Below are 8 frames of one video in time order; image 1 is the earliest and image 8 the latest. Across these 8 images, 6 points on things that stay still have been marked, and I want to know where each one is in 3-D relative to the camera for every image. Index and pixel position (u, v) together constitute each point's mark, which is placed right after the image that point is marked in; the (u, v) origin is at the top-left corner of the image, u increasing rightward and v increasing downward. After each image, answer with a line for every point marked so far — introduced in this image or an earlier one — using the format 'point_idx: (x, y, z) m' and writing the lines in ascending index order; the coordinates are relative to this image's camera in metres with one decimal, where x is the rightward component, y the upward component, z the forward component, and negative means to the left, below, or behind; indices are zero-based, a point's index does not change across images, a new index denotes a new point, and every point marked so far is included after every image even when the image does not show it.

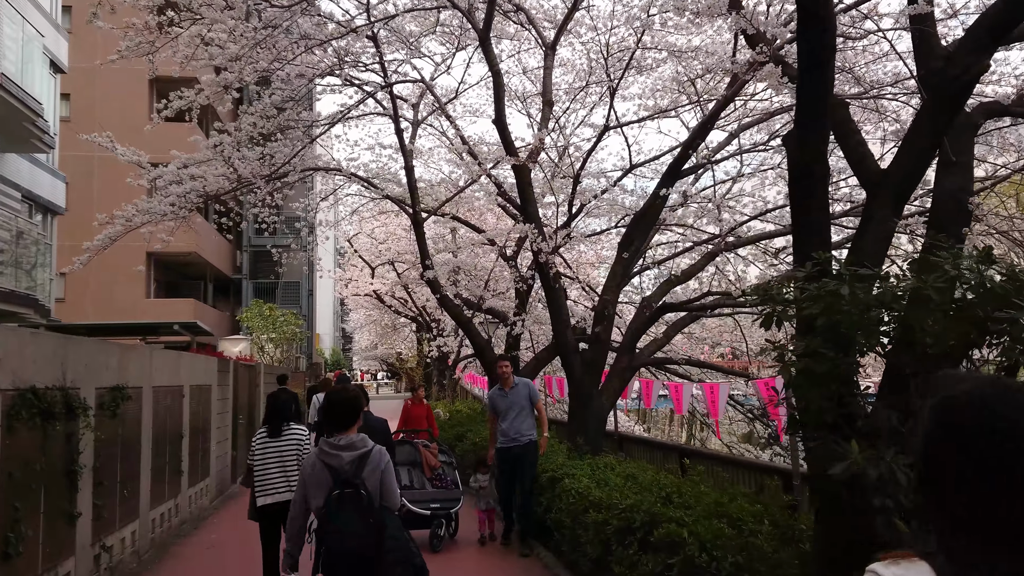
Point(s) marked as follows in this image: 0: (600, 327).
0: (+0.7, -0.3, +7.7) m
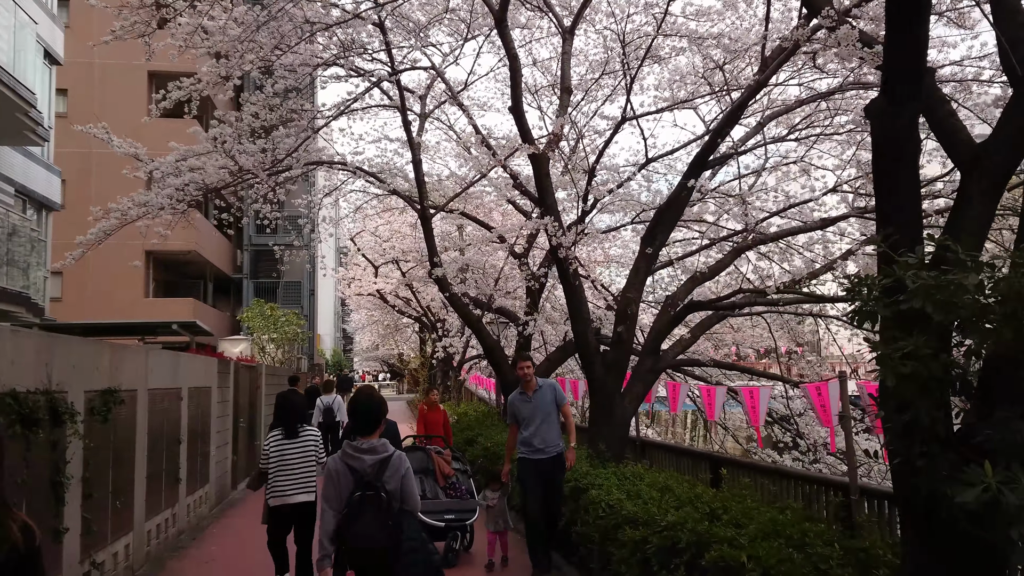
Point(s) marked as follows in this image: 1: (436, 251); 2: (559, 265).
0: (+0.9, -0.3, +7.2) m
1: (-0.9, +0.5, +11.3) m
2: (+0.4, +0.2, +7.3) m
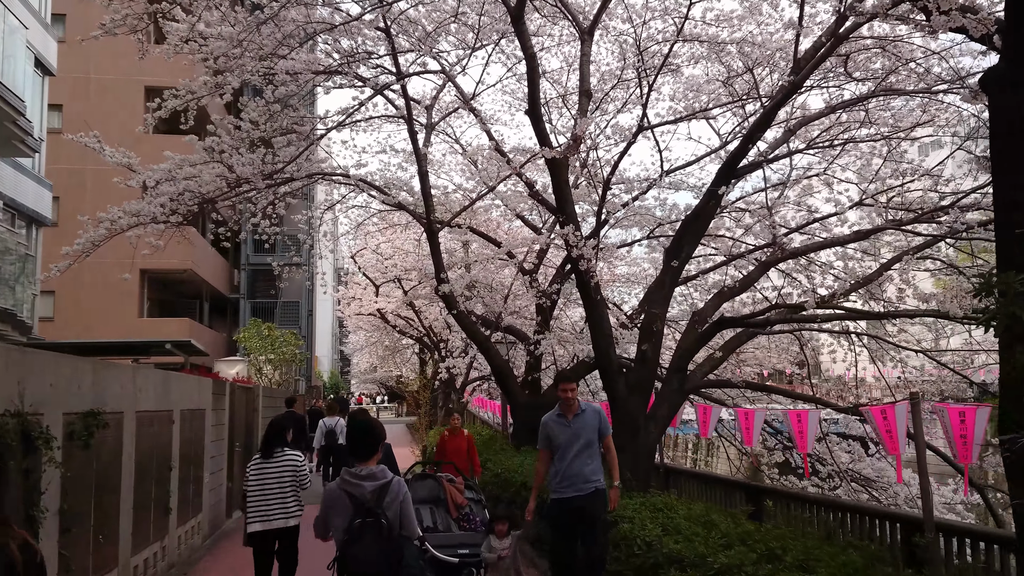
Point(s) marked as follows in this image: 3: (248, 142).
0: (+1.0, -0.4, +6.7) m
1: (-0.8, +0.2, +10.8) m
2: (+0.5, +0.1, +6.8) m
3: (-2.8, +1.6, +9.7) m
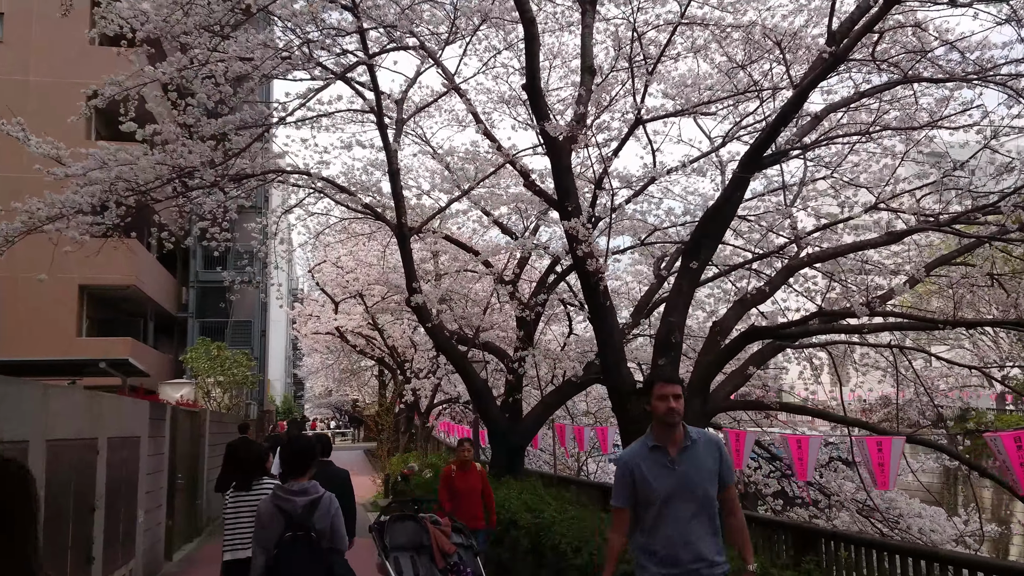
0: (+1.0, -0.5, +5.8) m
1: (-1.0, +0.1, +9.7) m
2: (+0.5, +0.1, +5.8) m
3: (-3.0, +1.5, +8.6) m
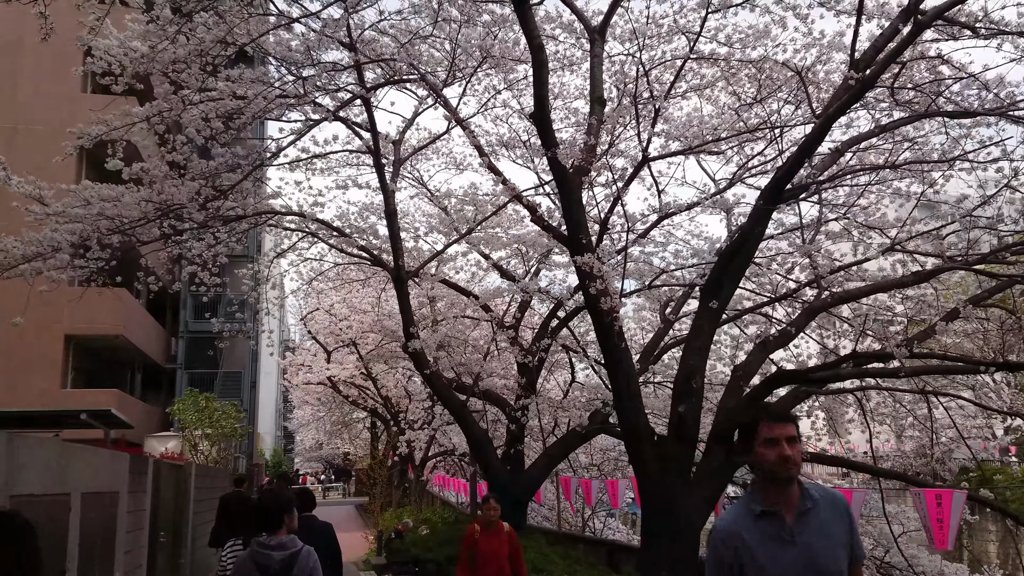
0: (+1.0, -0.7, +5.4) m
1: (-1.0, -0.4, +9.3) m
2: (+0.5, -0.2, +5.4) m
3: (-3.0, +1.1, +8.2) m
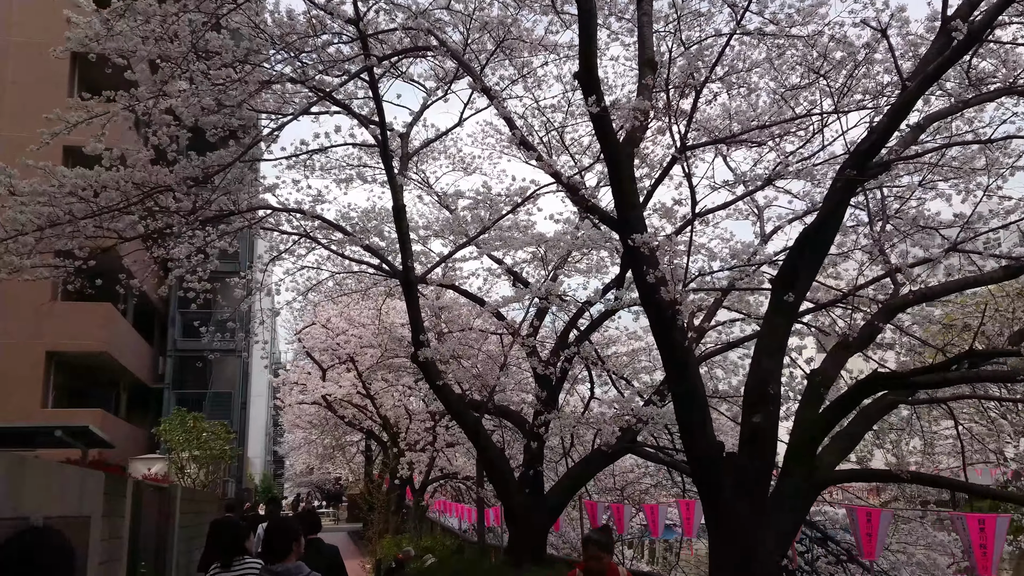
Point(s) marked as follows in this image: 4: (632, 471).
0: (+1.2, -0.7, +4.5) m
1: (-0.9, -0.4, +8.5) m
2: (+0.7, -0.1, +4.6) m
3: (-2.8, +1.1, +7.4) m
4: (+1.5, -2.3, +11.1) m
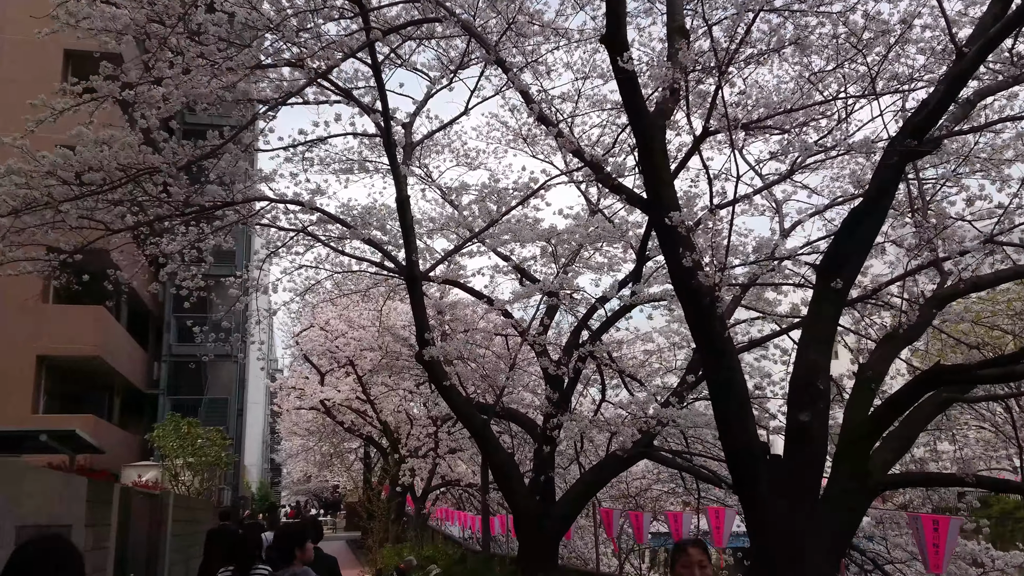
0: (+1.3, -0.6, +4.1) m
1: (-0.8, -0.4, +8.1) m
2: (+0.8, -0.1, +4.2) m
3: (-2.7, +1.1, +7.0) m
4: (+1.6, -2.2, +10.6) m
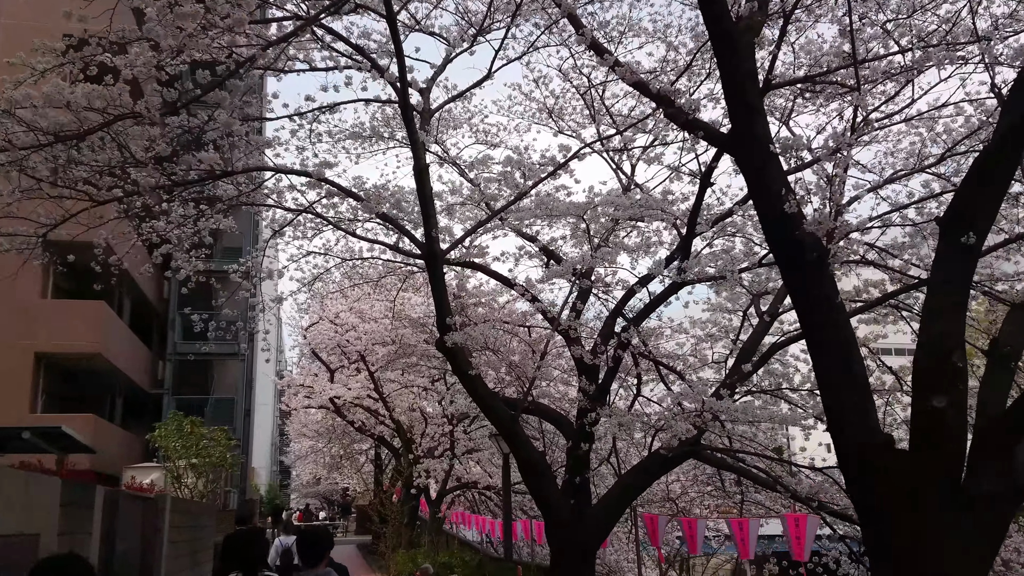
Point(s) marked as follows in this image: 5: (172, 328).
0: (+1.5, -0.4, +3.3) m
1: (-0.5, -0.2, +7.3) m
2: (+1.0, +0.1, +3.4) m
3: (-2.5, +1.3, +6.2) m
4: (+1.8, -2.1, +9.8) m
5: (-7.2, -0.8, +18.8) m
